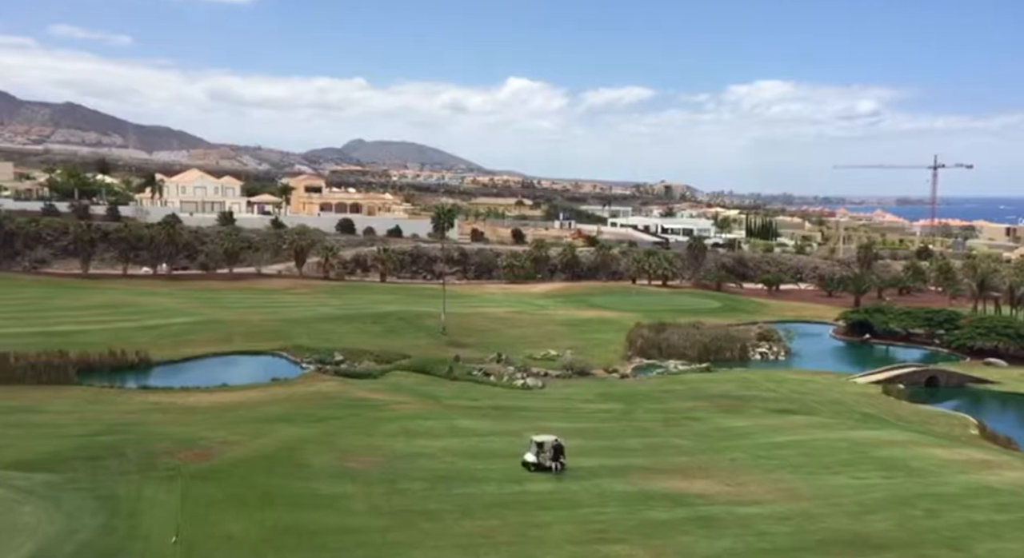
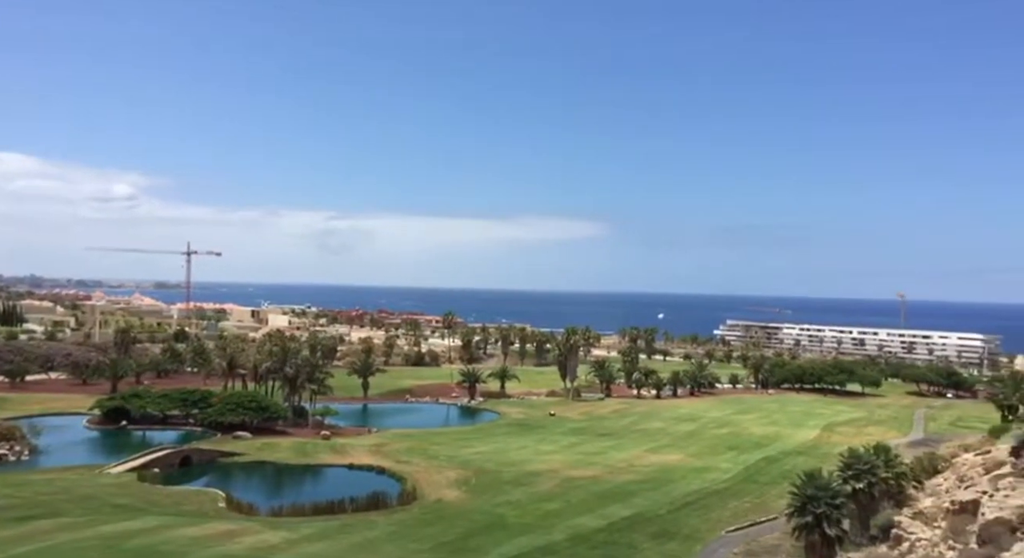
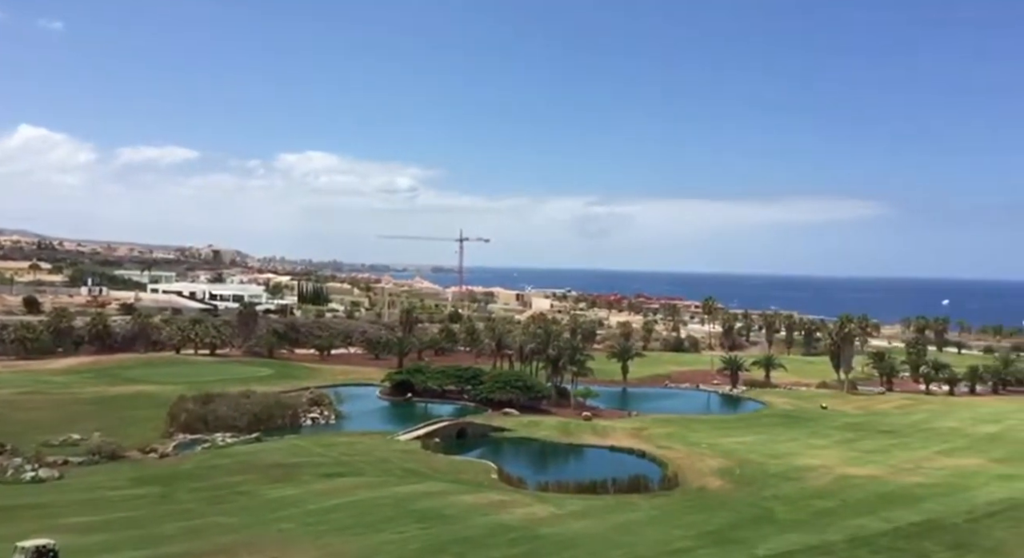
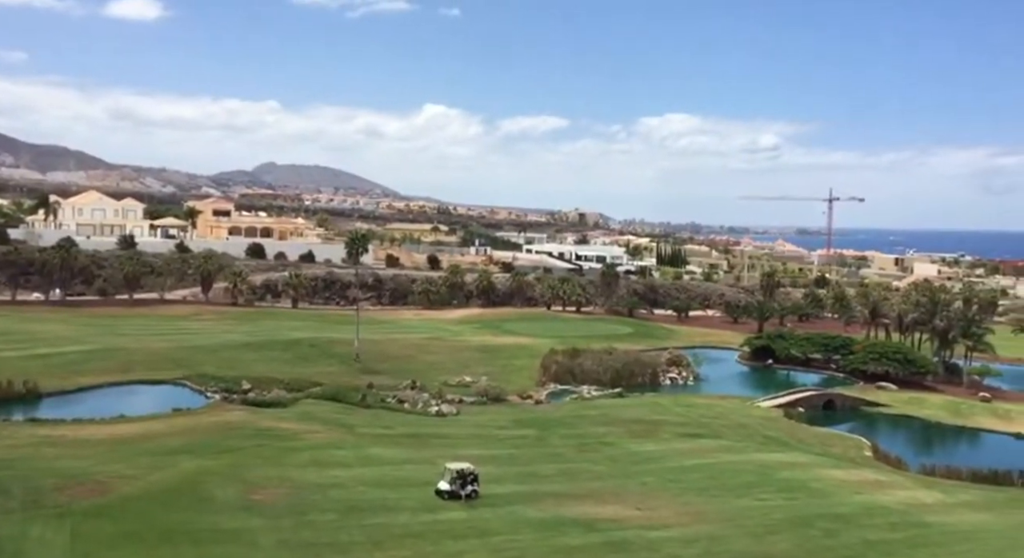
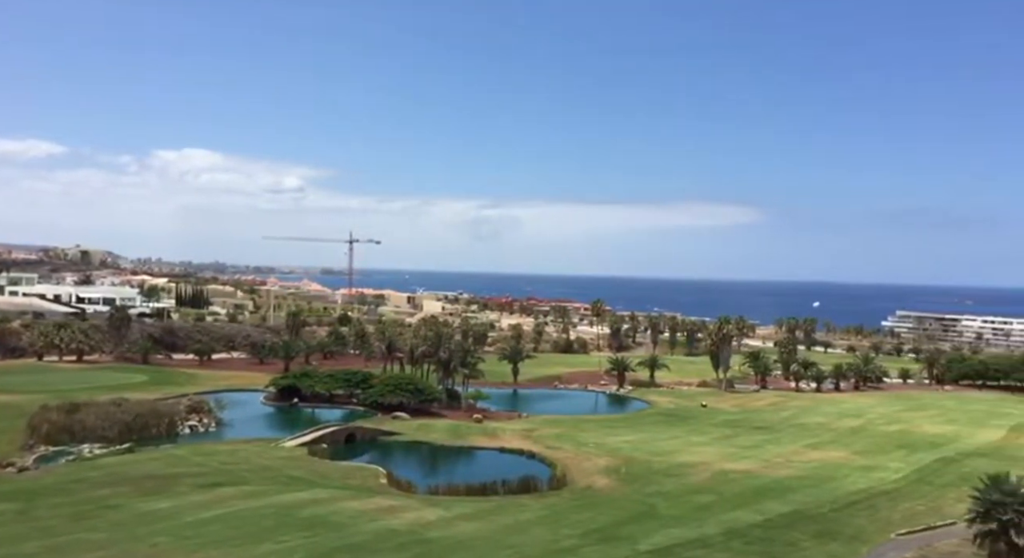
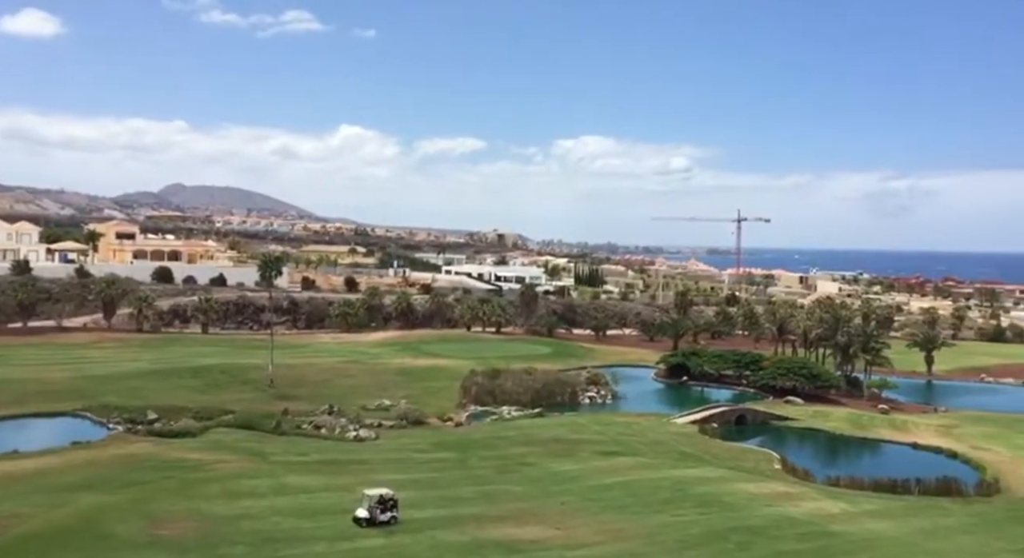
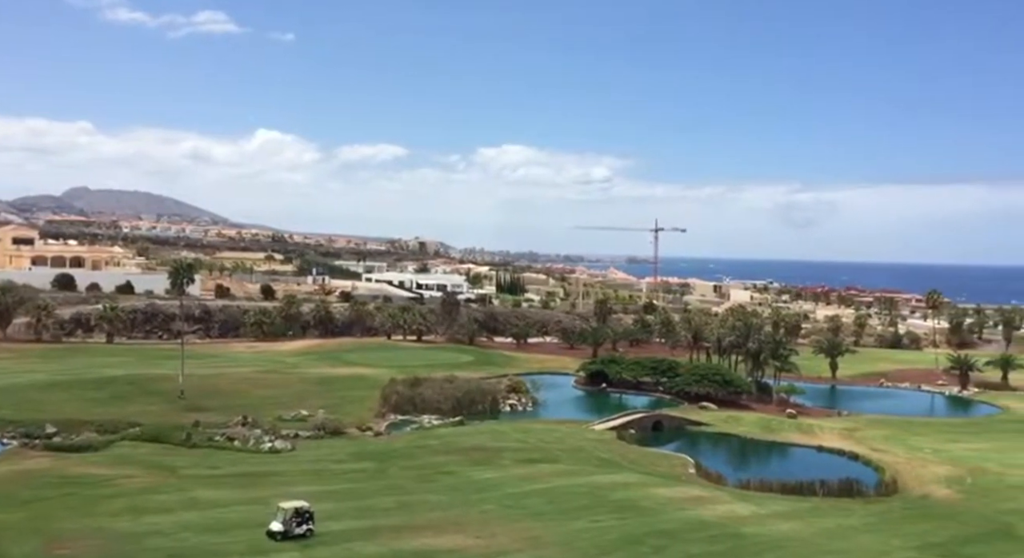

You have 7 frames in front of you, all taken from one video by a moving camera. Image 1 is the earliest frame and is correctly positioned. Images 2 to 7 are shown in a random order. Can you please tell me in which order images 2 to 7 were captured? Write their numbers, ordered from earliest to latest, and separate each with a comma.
4, 6, 7, 3, 5, 2
